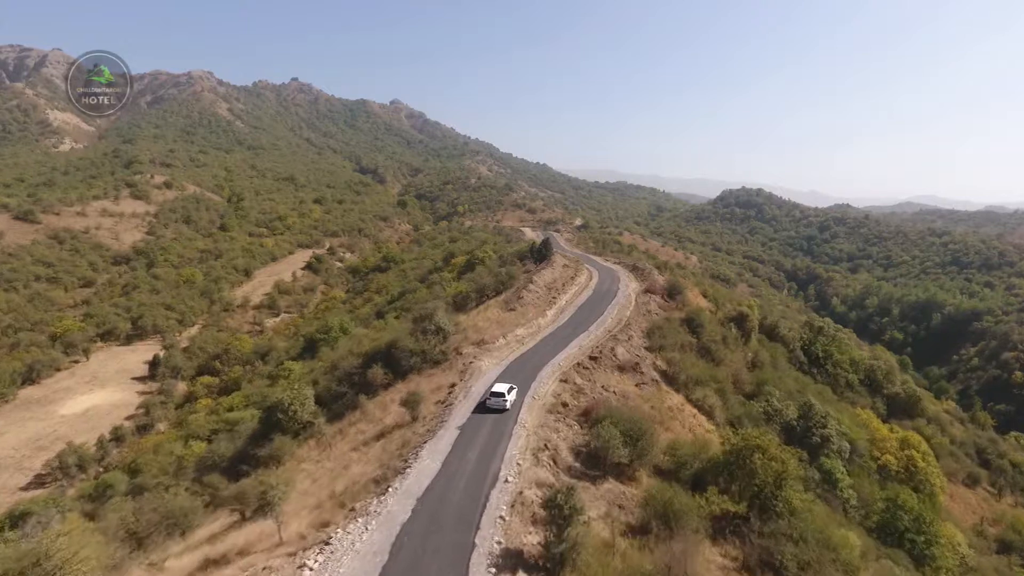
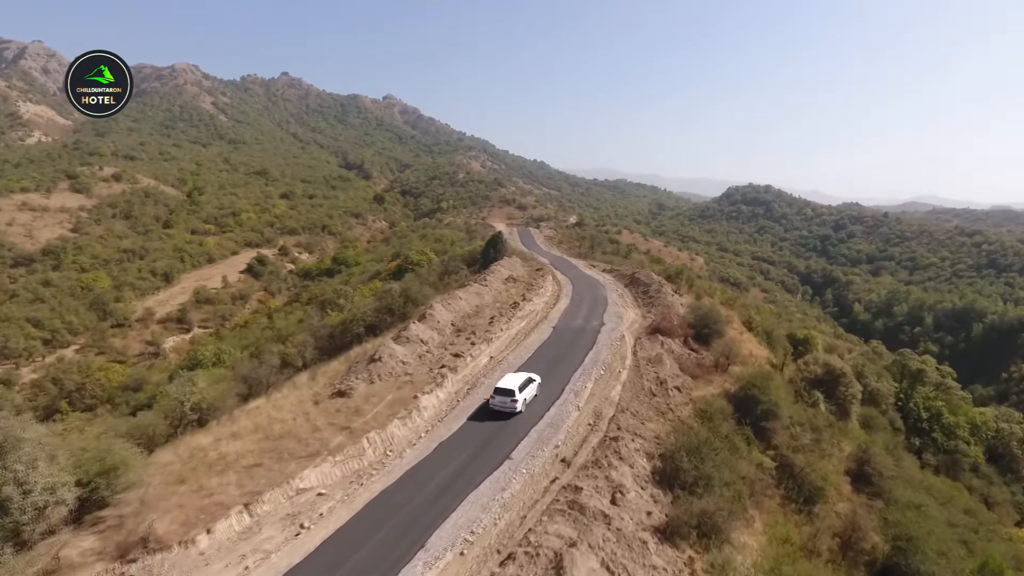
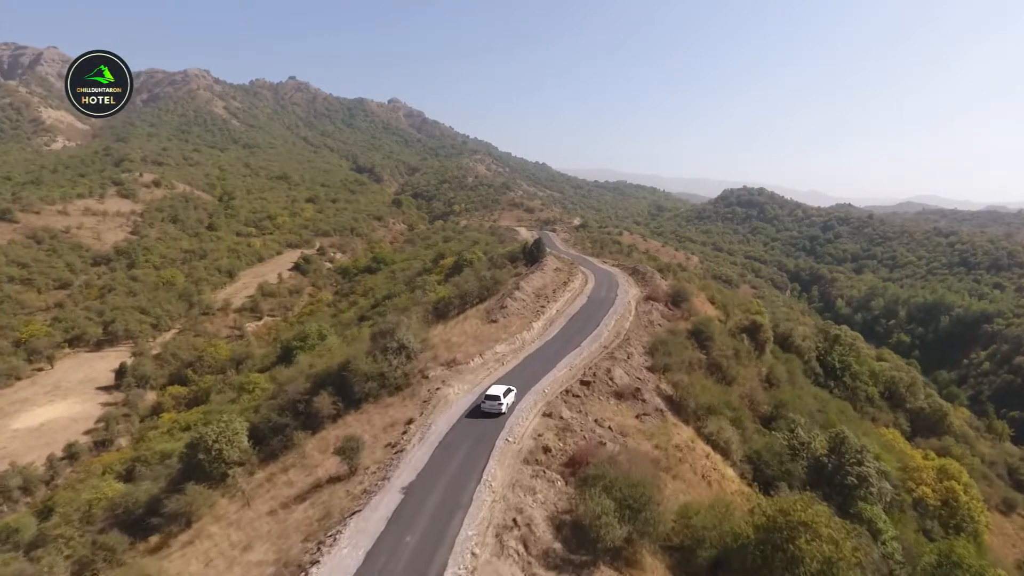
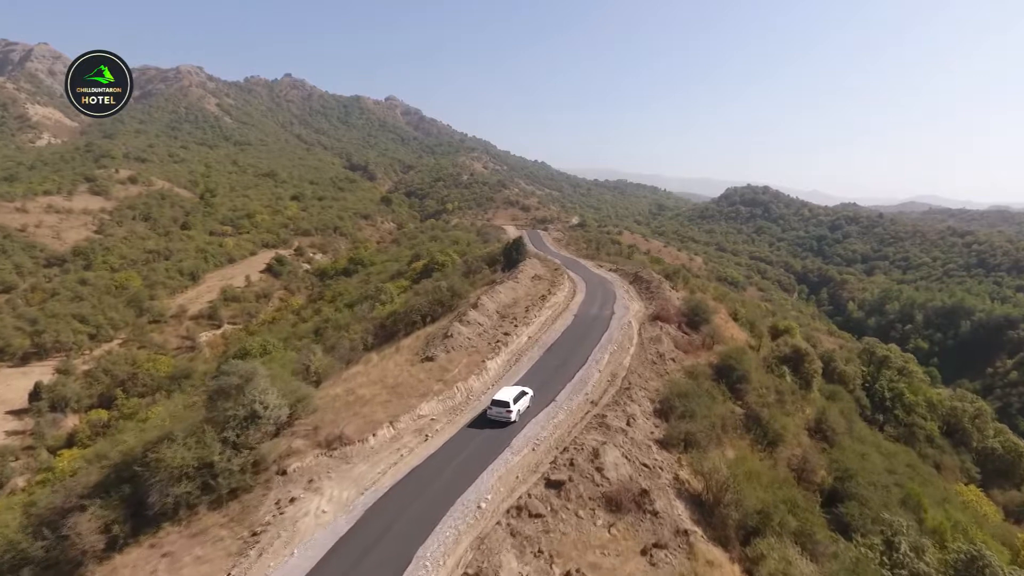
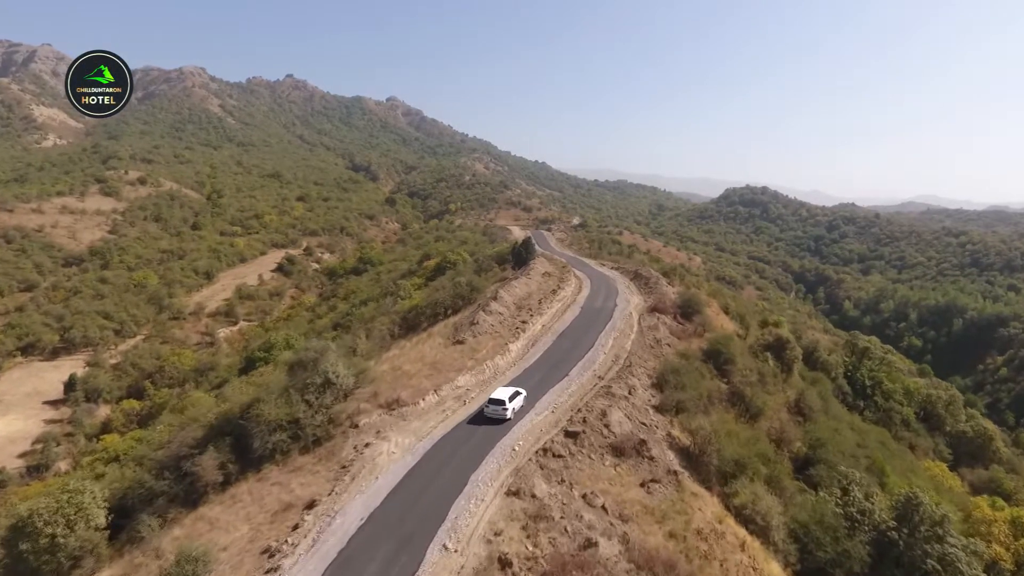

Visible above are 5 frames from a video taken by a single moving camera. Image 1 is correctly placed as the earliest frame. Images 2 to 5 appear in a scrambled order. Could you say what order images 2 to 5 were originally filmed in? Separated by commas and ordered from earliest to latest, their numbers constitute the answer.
3, 5, 4, 2
